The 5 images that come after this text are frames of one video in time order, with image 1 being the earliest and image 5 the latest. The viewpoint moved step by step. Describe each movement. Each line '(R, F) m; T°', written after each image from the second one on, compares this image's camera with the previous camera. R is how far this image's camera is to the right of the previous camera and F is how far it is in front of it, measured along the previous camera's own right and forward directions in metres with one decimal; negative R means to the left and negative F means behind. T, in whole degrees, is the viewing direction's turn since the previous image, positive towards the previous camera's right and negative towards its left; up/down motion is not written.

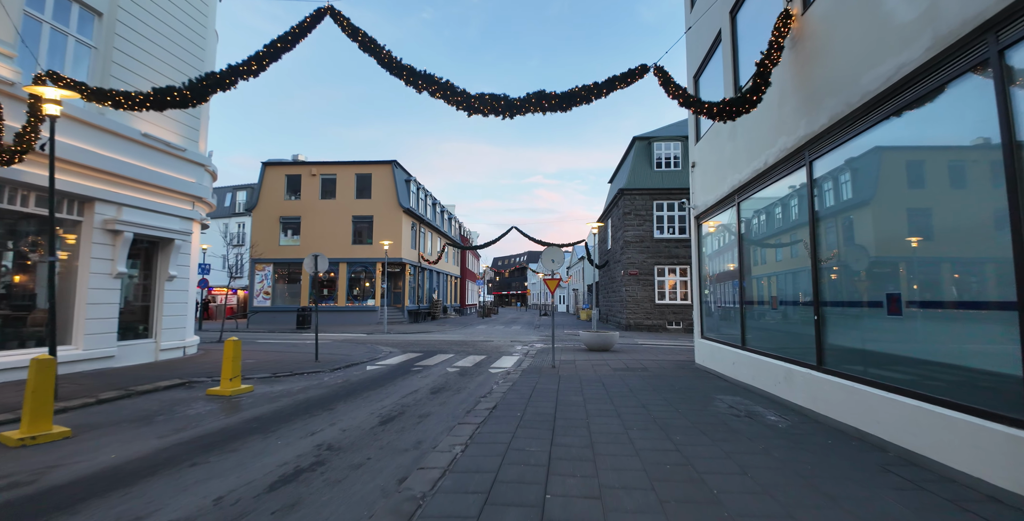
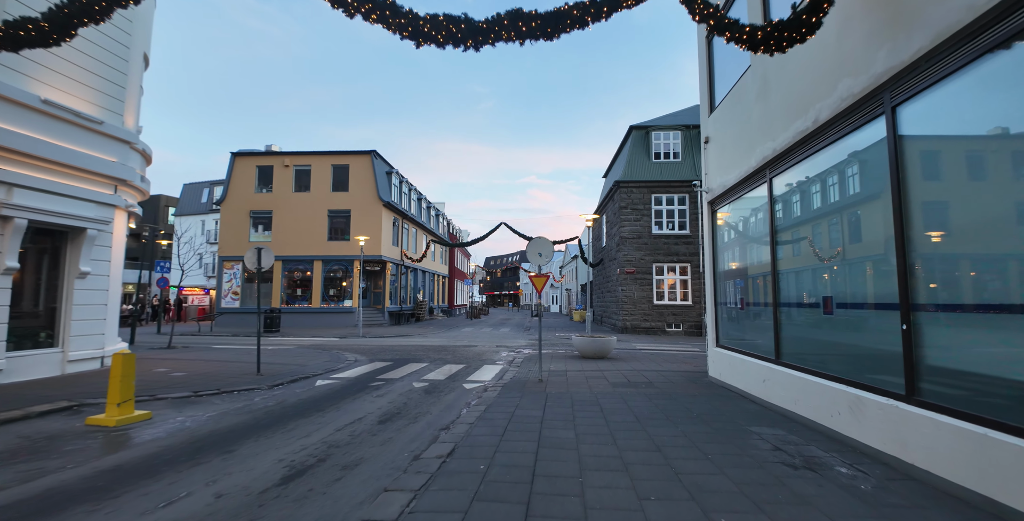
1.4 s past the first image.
(+0.3, +1.7) m; +1°
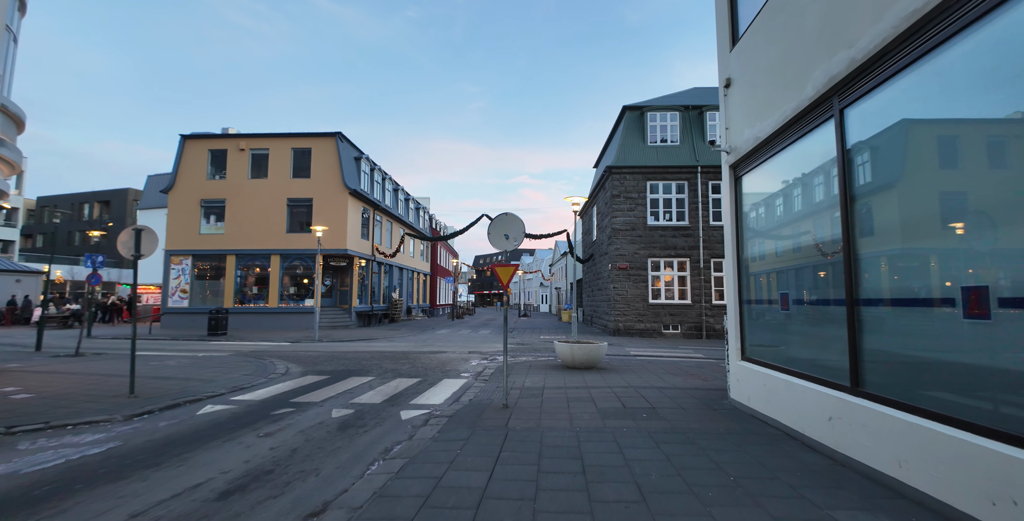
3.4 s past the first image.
(+0.5, +2.2) m; +1°
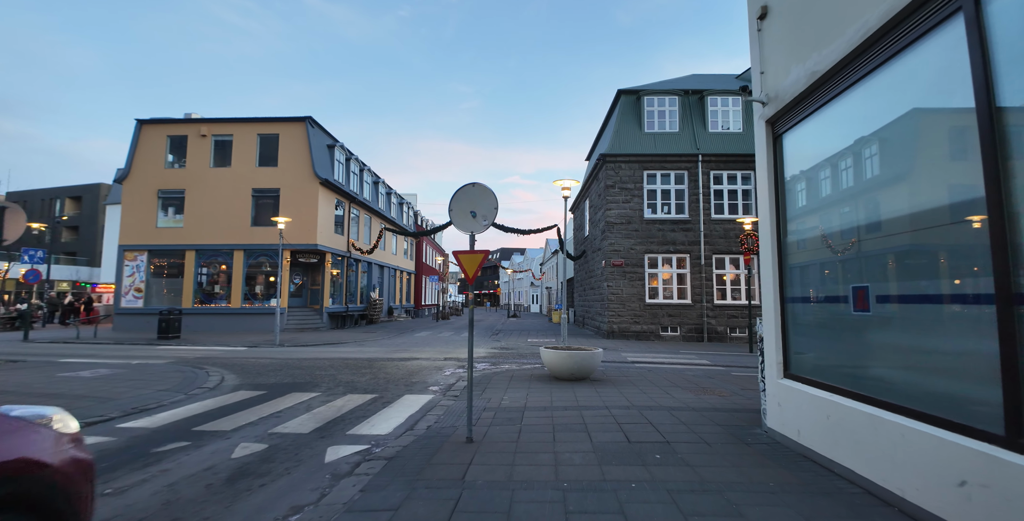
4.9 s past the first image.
(+0.3, +1.5) m; +1°
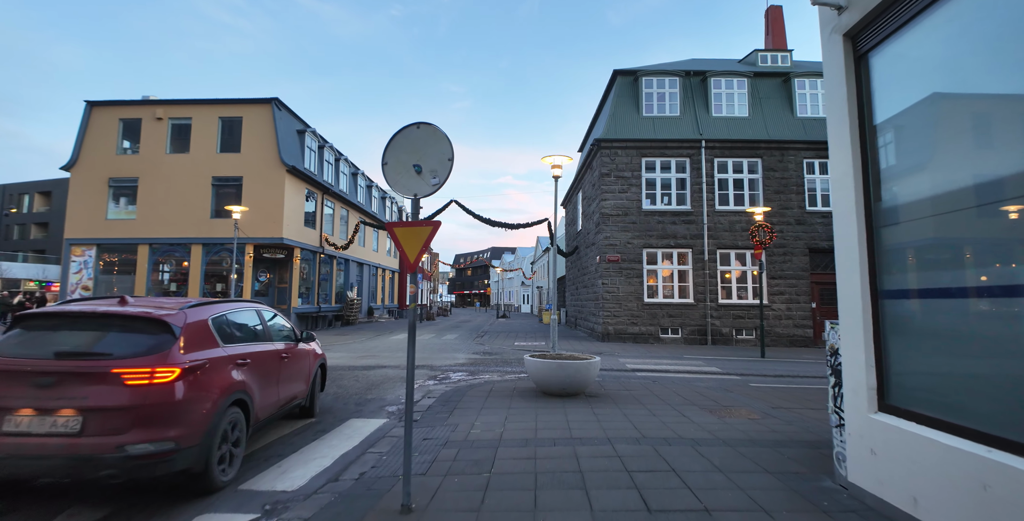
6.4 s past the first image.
(+0.2, +1.5) m; +1°
